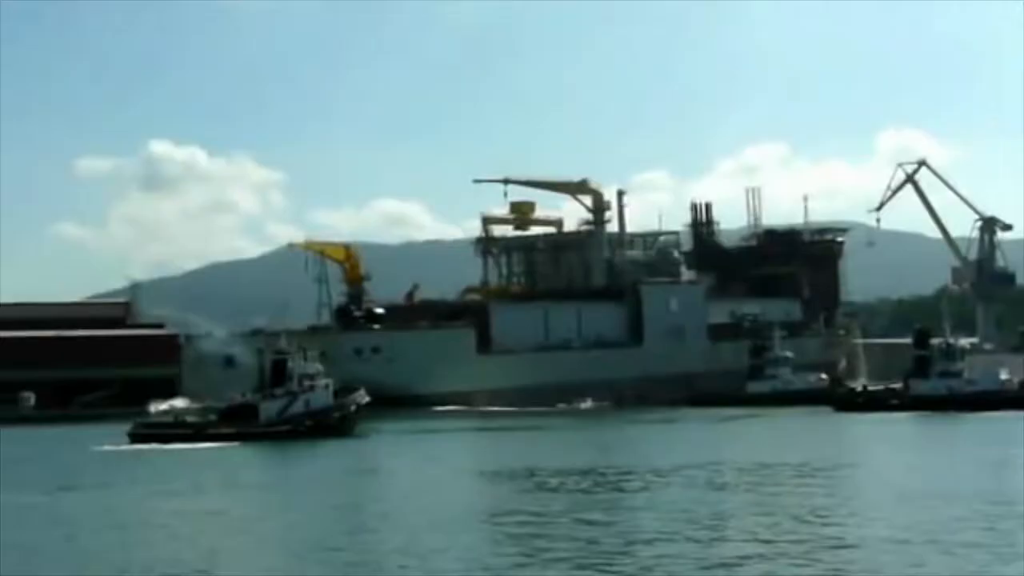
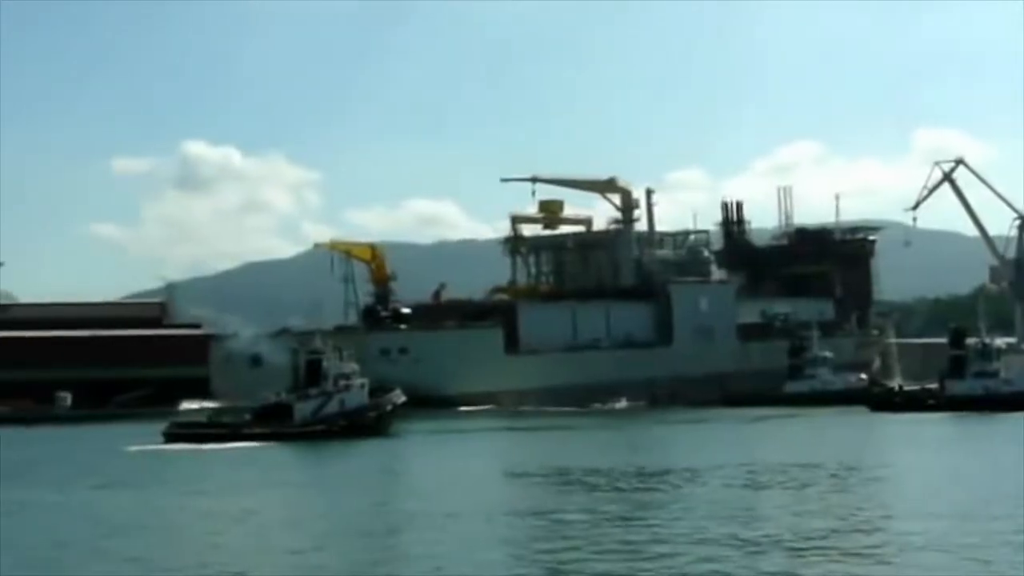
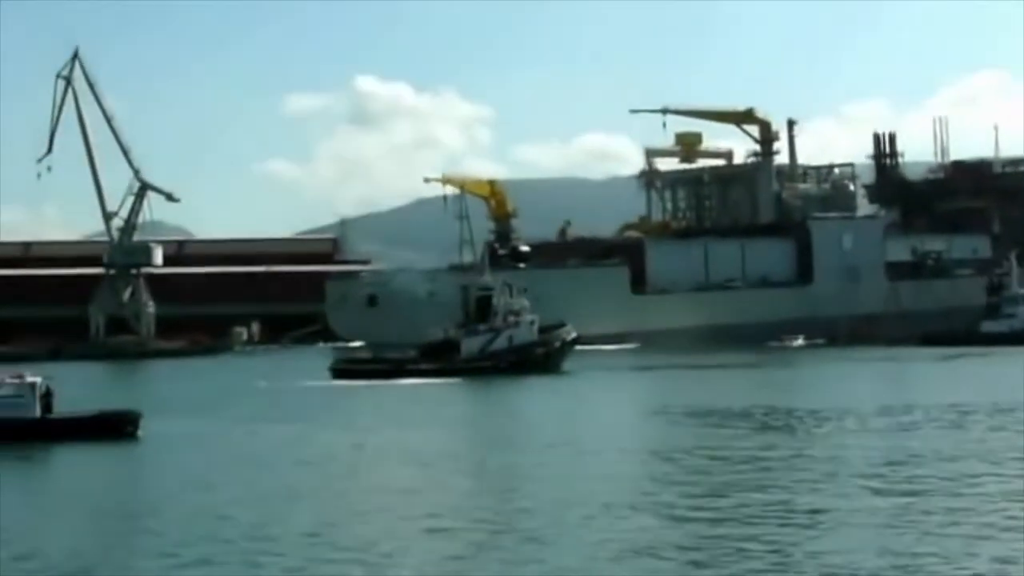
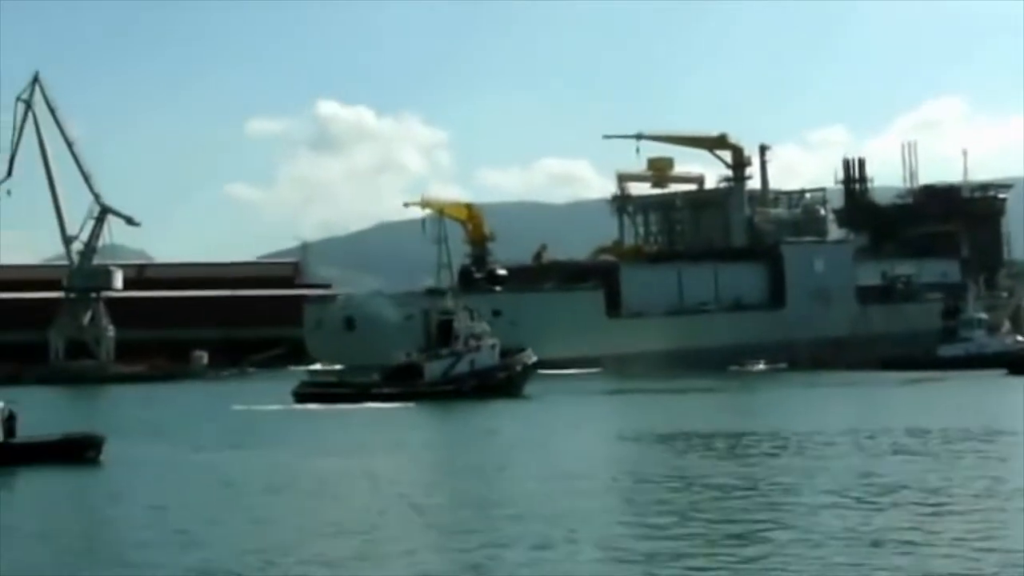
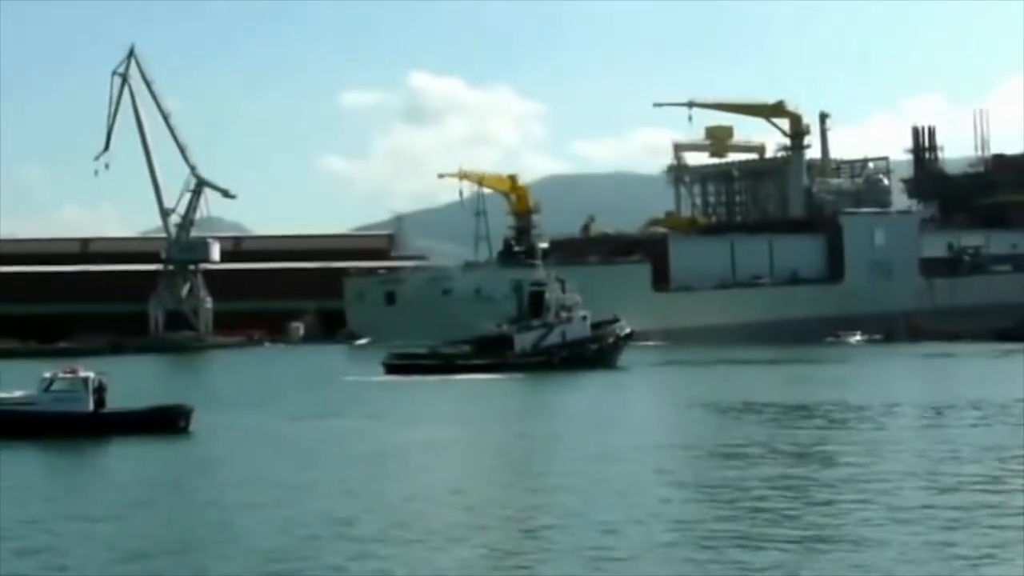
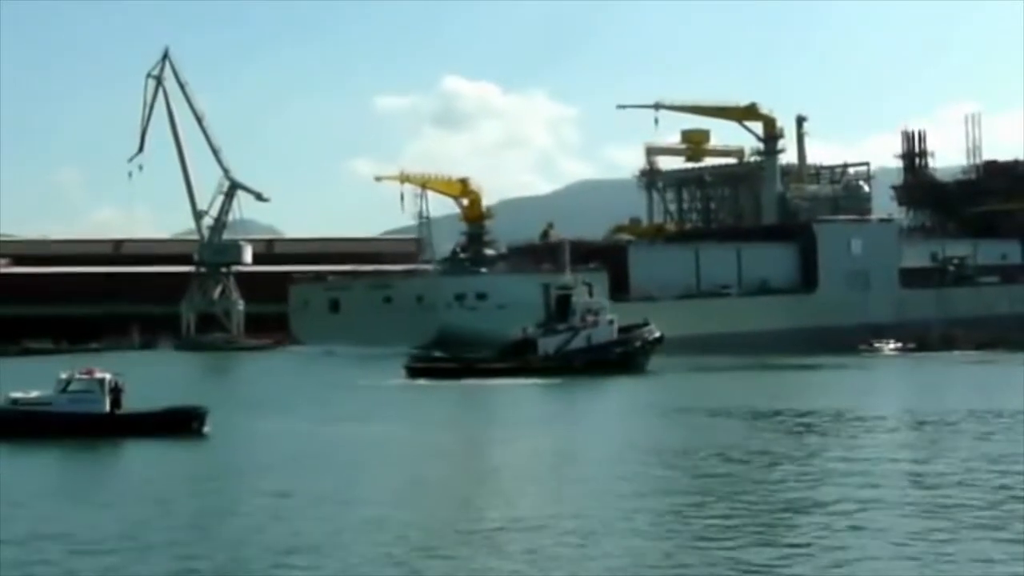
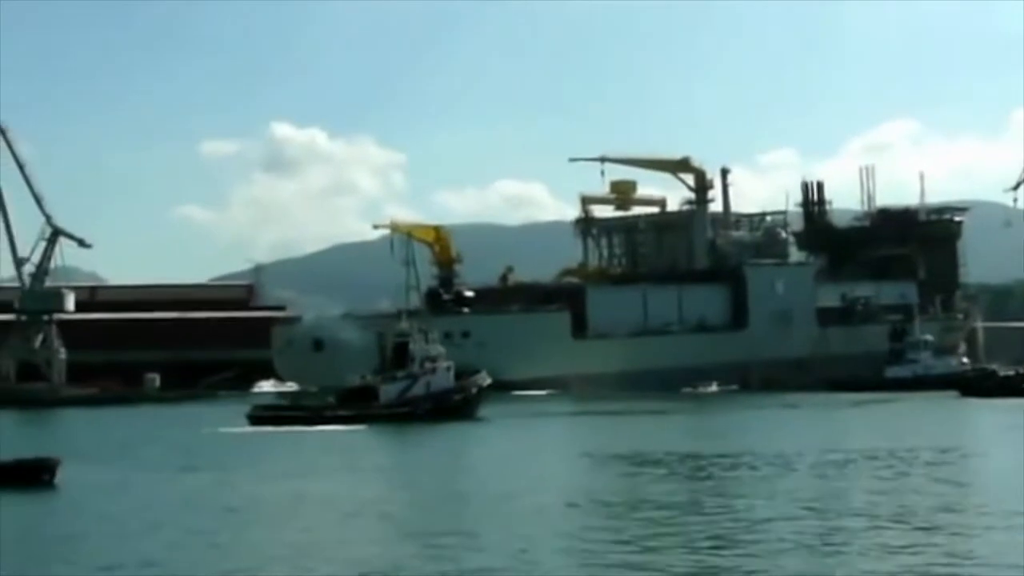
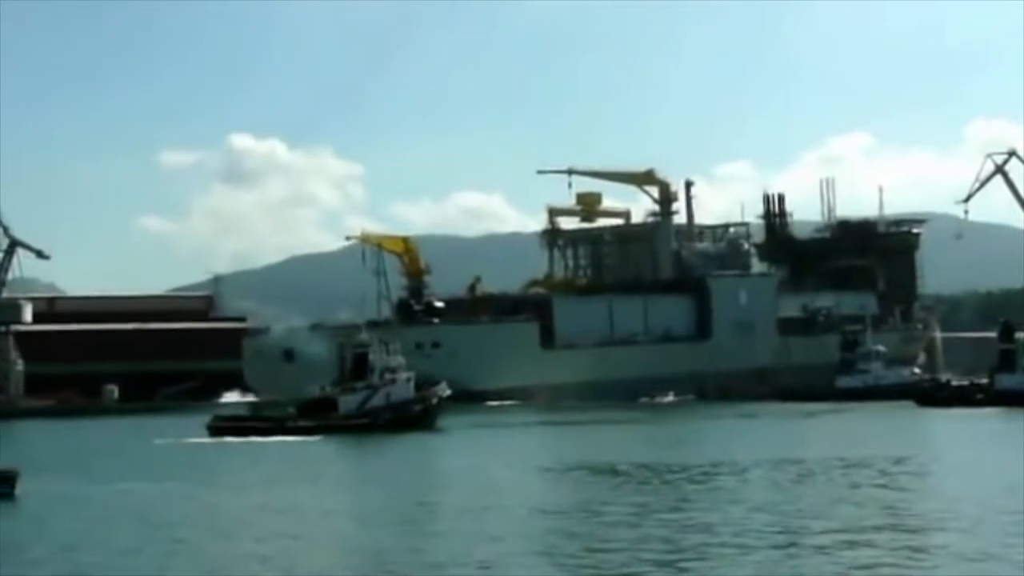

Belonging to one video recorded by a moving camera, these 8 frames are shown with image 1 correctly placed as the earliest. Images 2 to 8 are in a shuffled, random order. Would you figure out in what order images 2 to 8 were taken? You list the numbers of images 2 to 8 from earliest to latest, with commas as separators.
2, 8, 7, 4, 3, 5, 6
